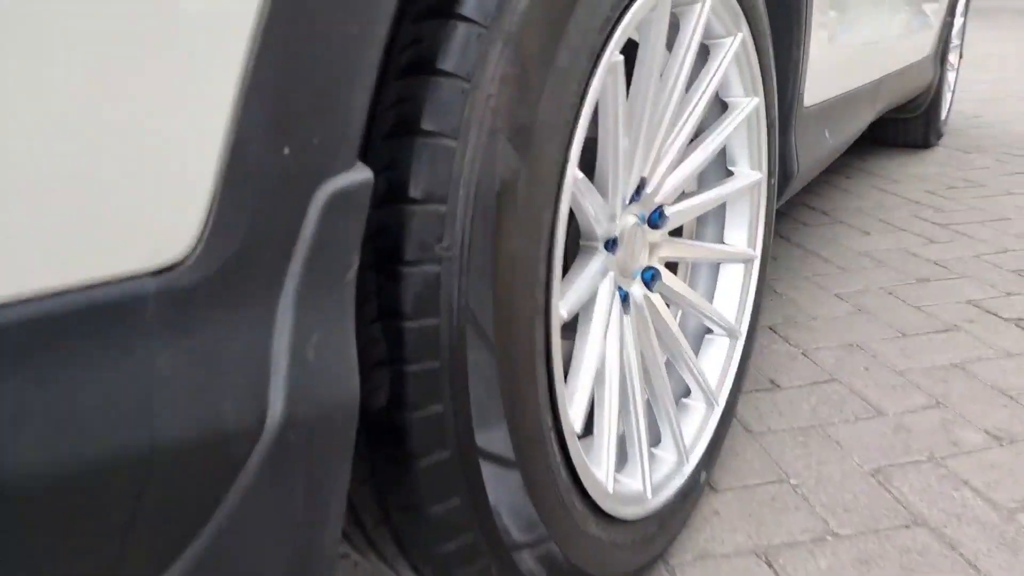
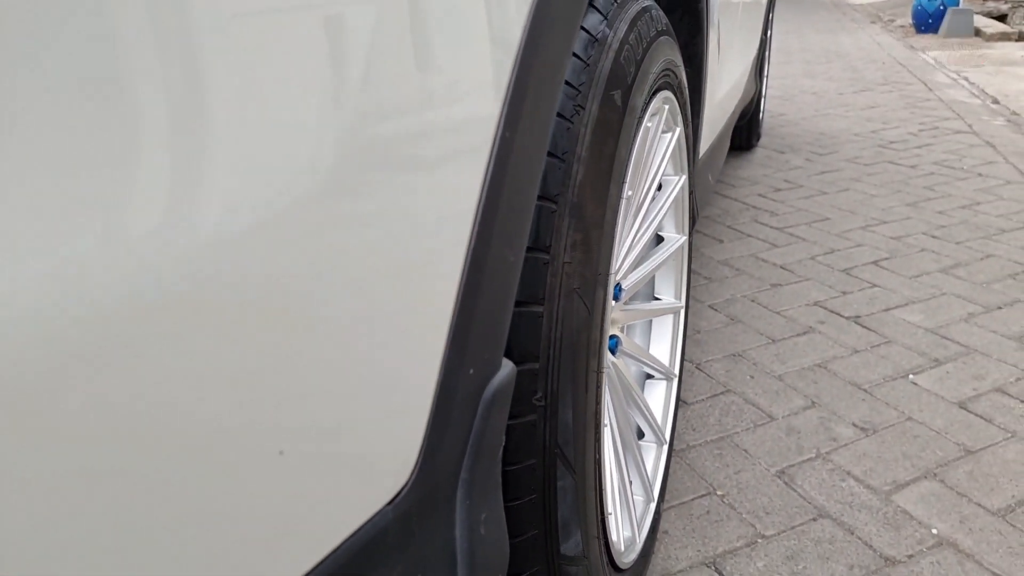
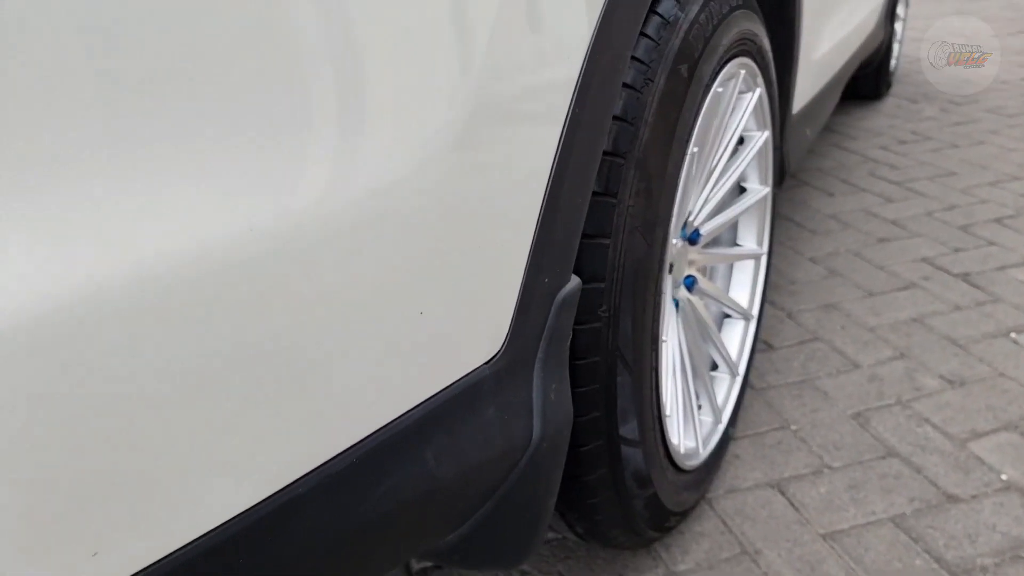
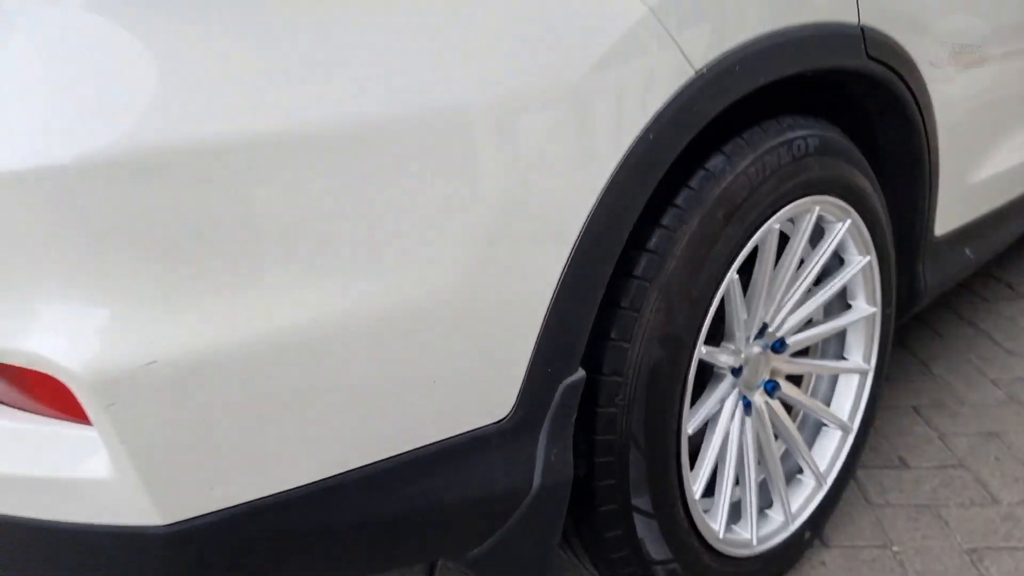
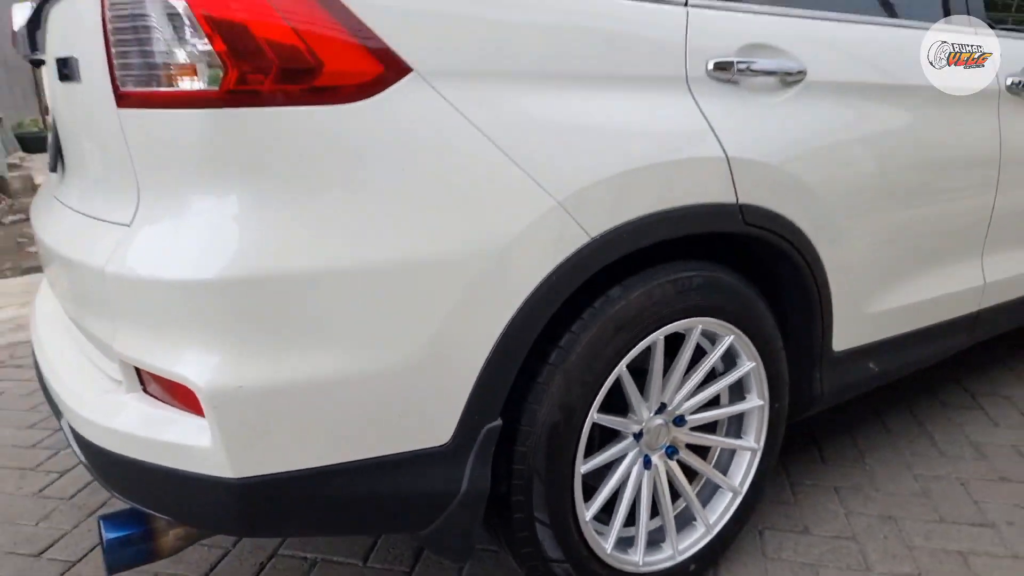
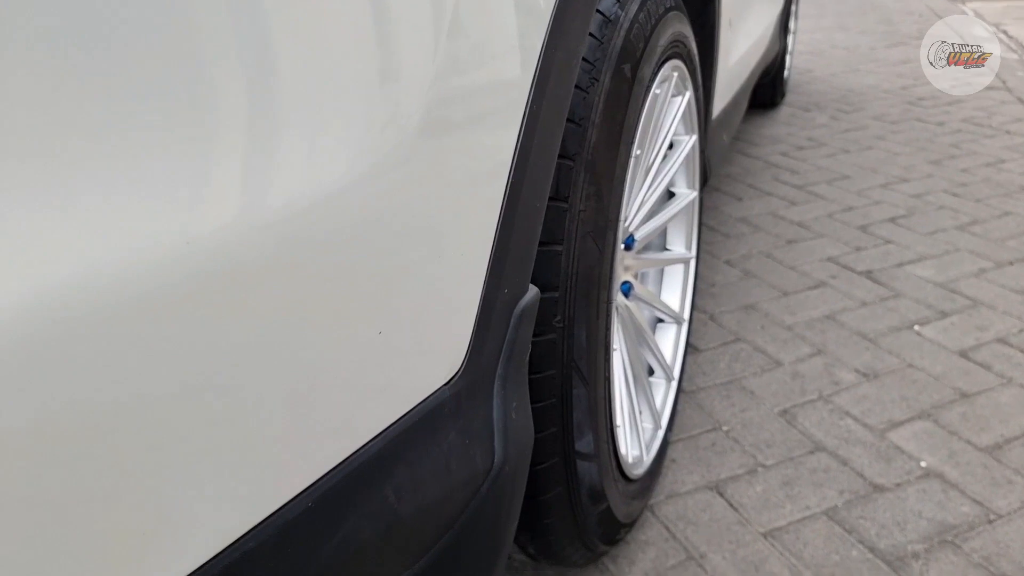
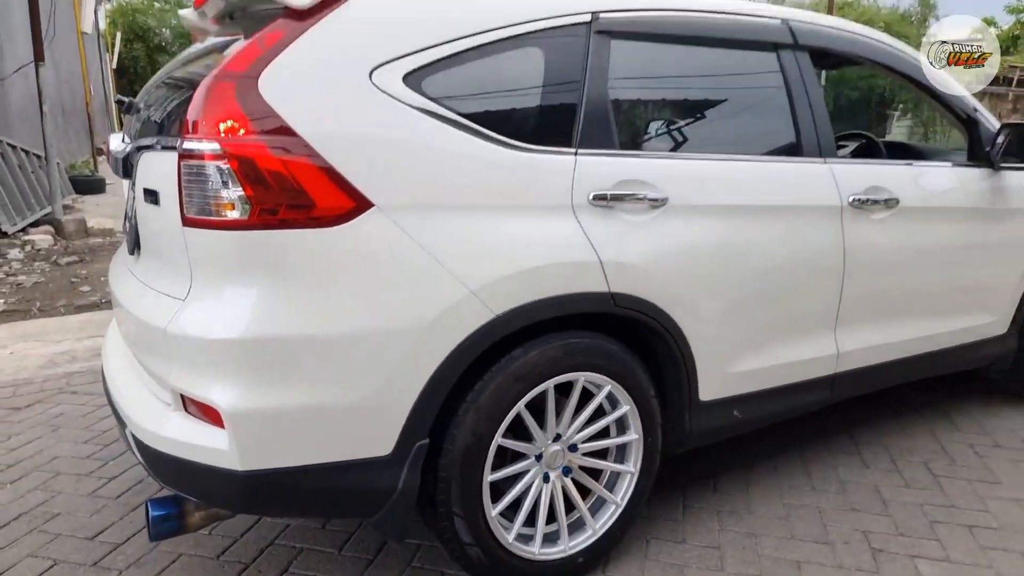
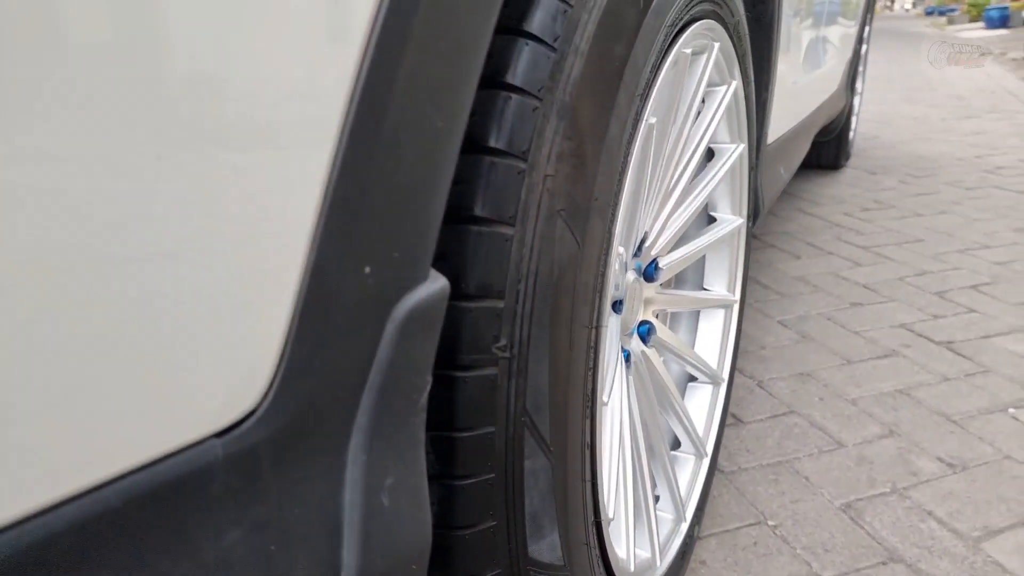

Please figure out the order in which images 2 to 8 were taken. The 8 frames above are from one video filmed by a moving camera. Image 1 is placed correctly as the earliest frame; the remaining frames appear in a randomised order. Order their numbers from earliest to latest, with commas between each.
8, 2, 6, 3, 4, 5, 7
